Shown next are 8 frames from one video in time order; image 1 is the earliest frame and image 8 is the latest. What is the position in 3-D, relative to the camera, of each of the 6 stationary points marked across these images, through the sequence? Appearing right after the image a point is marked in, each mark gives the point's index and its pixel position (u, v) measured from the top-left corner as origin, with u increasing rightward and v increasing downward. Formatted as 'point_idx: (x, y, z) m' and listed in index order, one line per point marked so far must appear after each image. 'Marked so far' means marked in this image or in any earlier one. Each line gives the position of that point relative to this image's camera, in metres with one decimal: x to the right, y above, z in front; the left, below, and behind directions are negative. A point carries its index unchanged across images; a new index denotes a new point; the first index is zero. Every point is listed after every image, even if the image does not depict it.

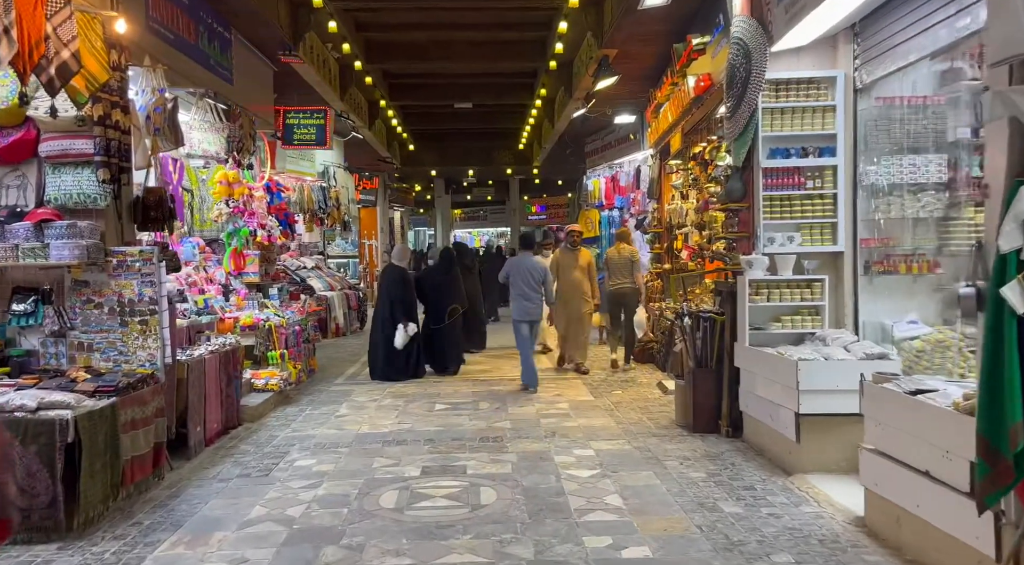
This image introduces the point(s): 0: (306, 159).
0: (-3.3, +2.0, +12.1) m
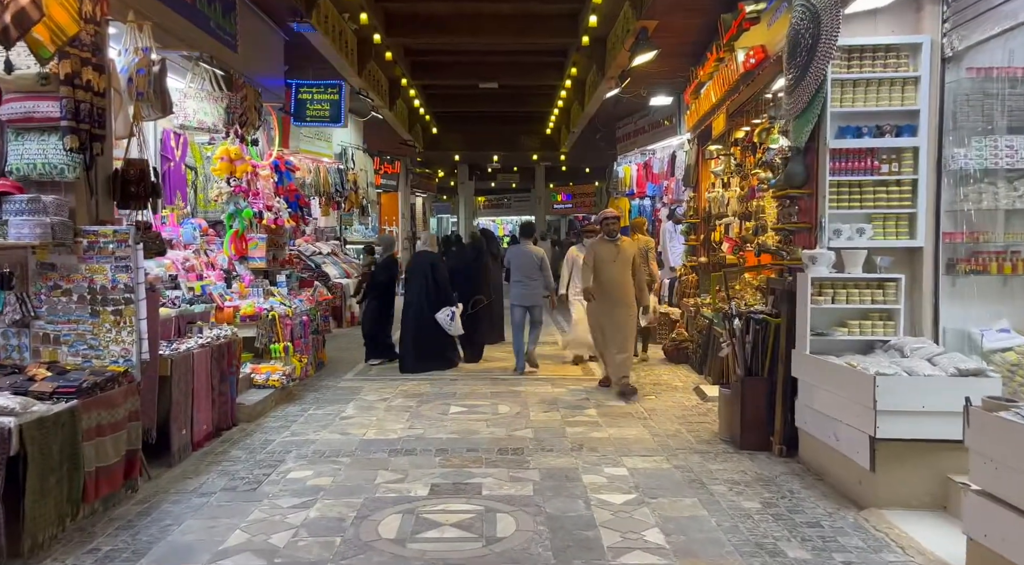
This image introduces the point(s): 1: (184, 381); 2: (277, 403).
0: (-2.9, +2.2, +11.6) m
1: (-2.1, -0.6, +4.7) m
2: (-1.9, -1.0, +6.2) m
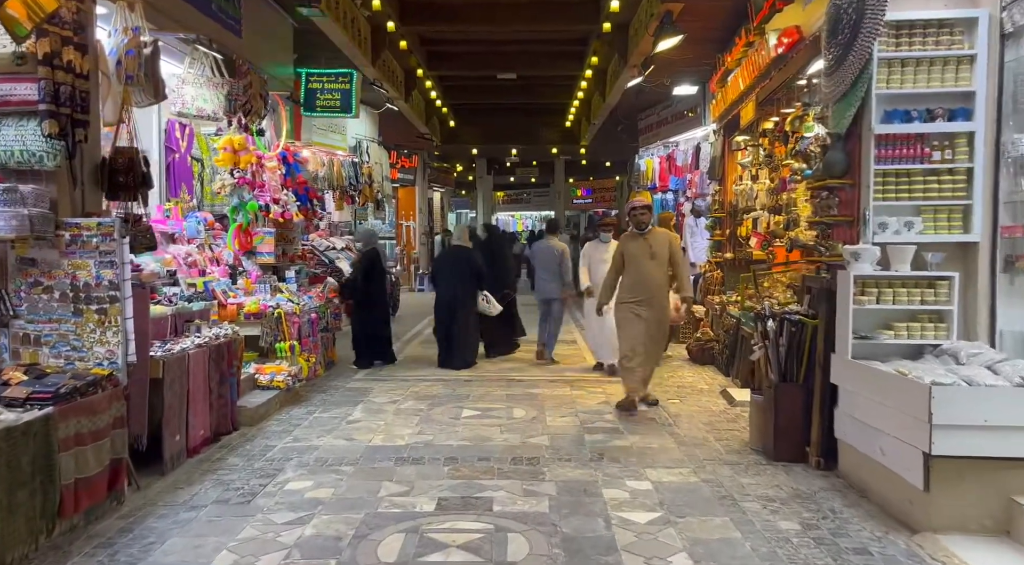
0: (-2.6, +2.3, +11.3) m
1: (-2.0, -0.6, +4.4) m
2: (-1.8, -1.0, +5.9) m
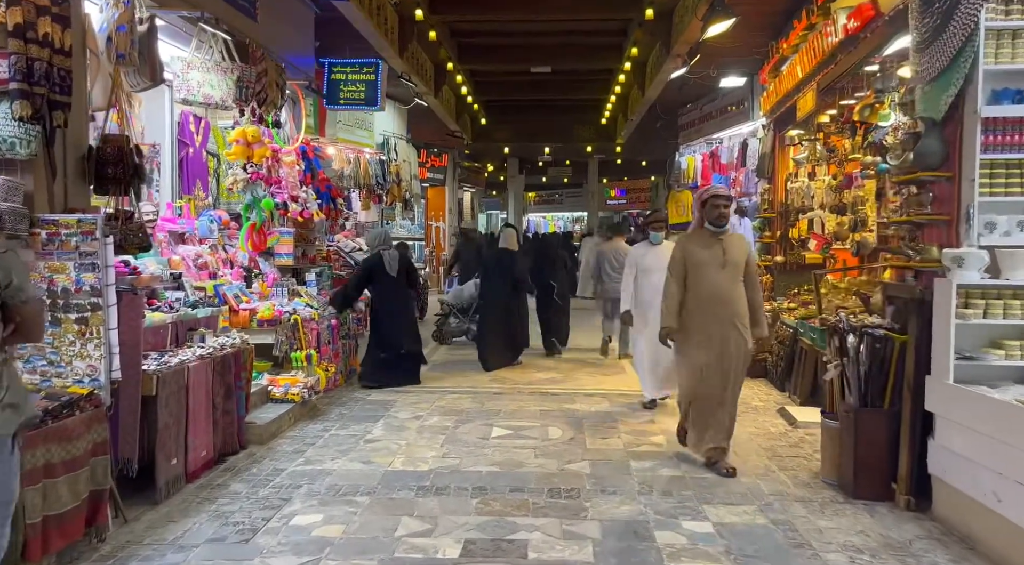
0: (-2.1, +2.2, +10.8) m
1: (-1.8, -0.6, +4.0) m
2: (-1.6, -1.0, +5.4) m
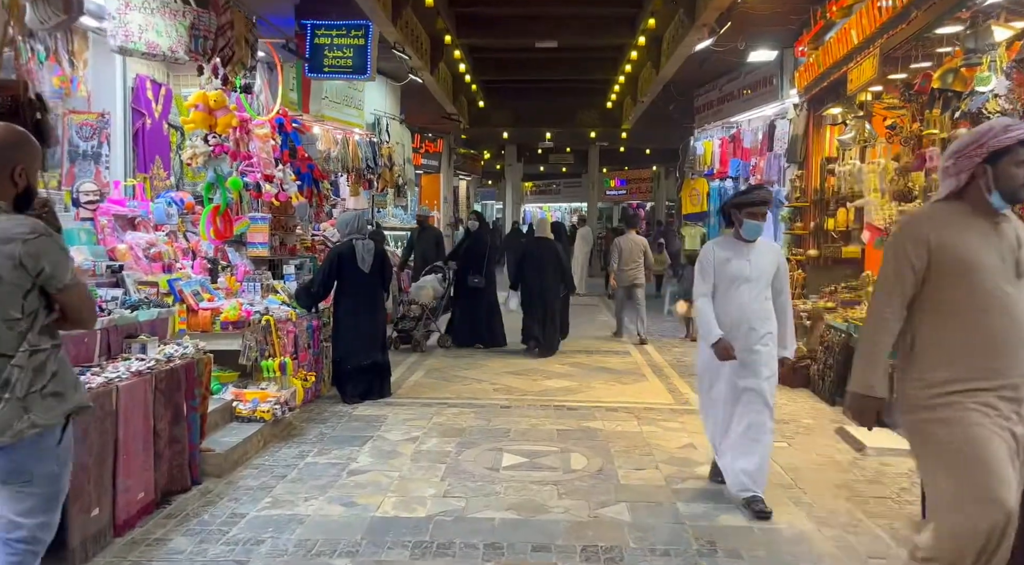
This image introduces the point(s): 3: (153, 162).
0: (-2.1, +2.3, +9.9) m
1: (-1.7, -0.6, +3.0) m
2: (-1.5, -1.0, +4.5) m
3: (-2.7, +0.9, +5.7) m
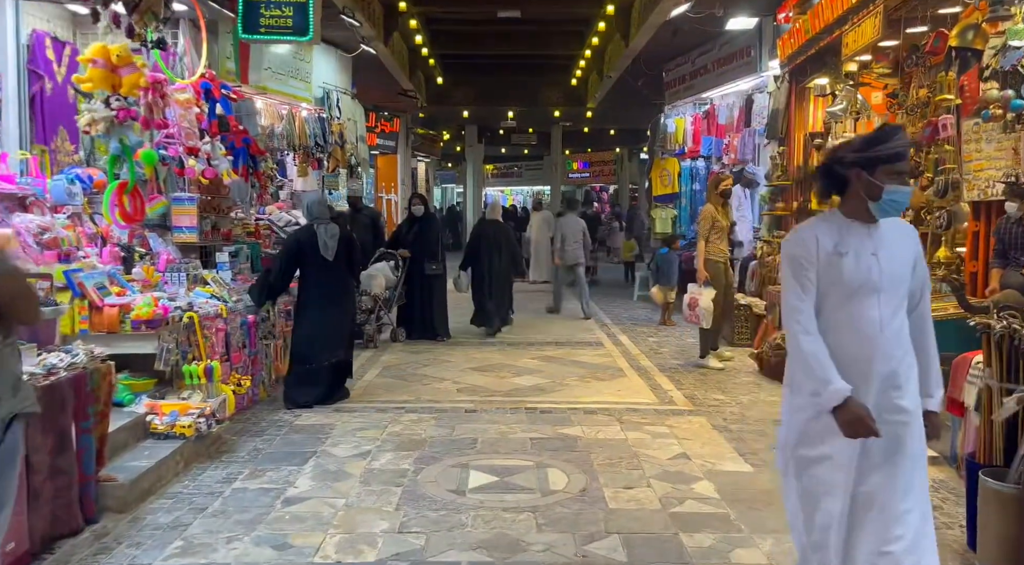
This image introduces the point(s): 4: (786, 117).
0: (-2.6, +2.5, +9.0) m
1: (-1.8, -0.6, +2.3) m
2: (-1.7, -0.9, +3.8) m
3: (-2.9, +1.0, +4.9) m
4: (+2.8, +1.7, +7.7) m
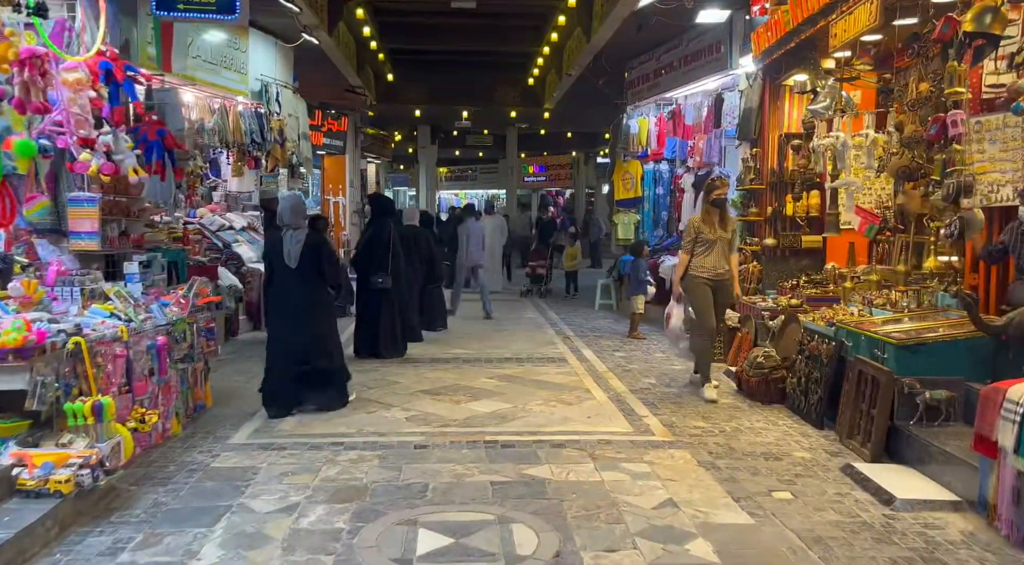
0: (-3.1, +2.4, +8.2) m
1: (-1.8, -0.7, +1.6) m
2: (-1.8, -1.0, +3.1) m
3: (-3.2, +0.9, +4.0) m
4: (+2.4, +1.6, +7.2) m
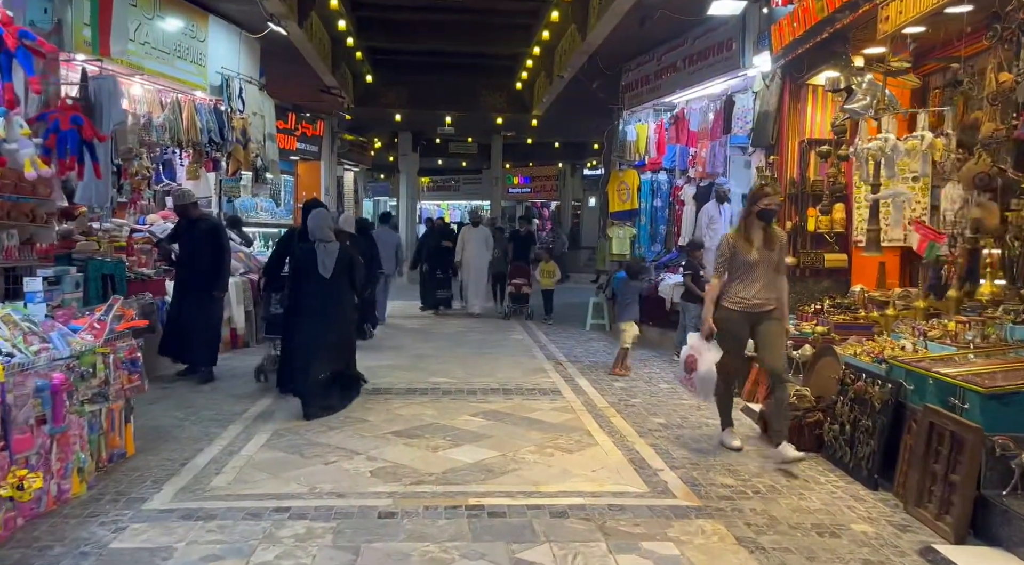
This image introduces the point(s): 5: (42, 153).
0: (-3.2, +2.2, +7.4) m
1: (-1.8, -0.7, +0.7) m
2: (-1.8, -1.1, +2.1) m
3: (-3.2, +0.8, +3.1) m
4: (+2.3, +1.4, +6.4) m
5: (-2.5, +0.7, +4.1) m
